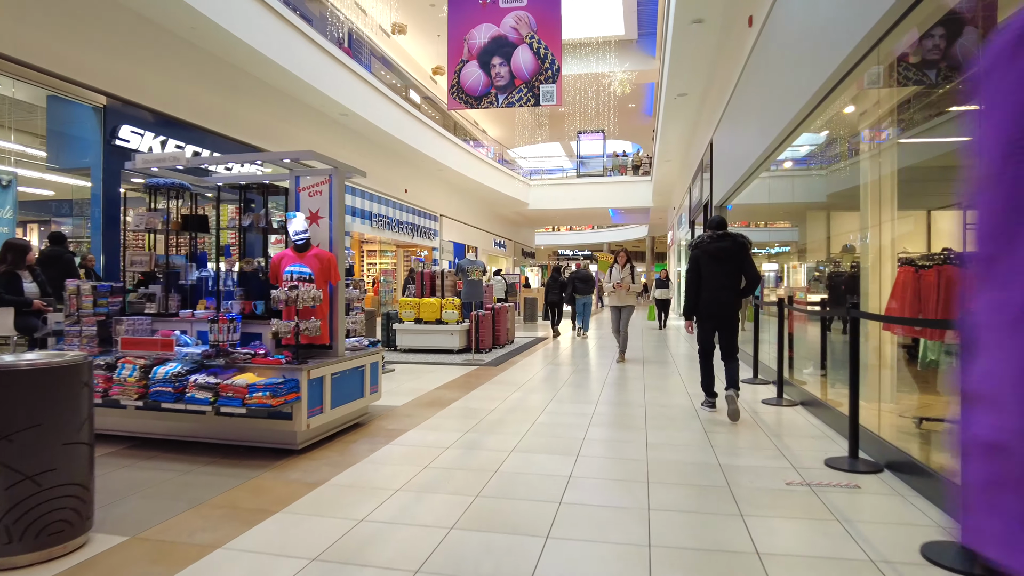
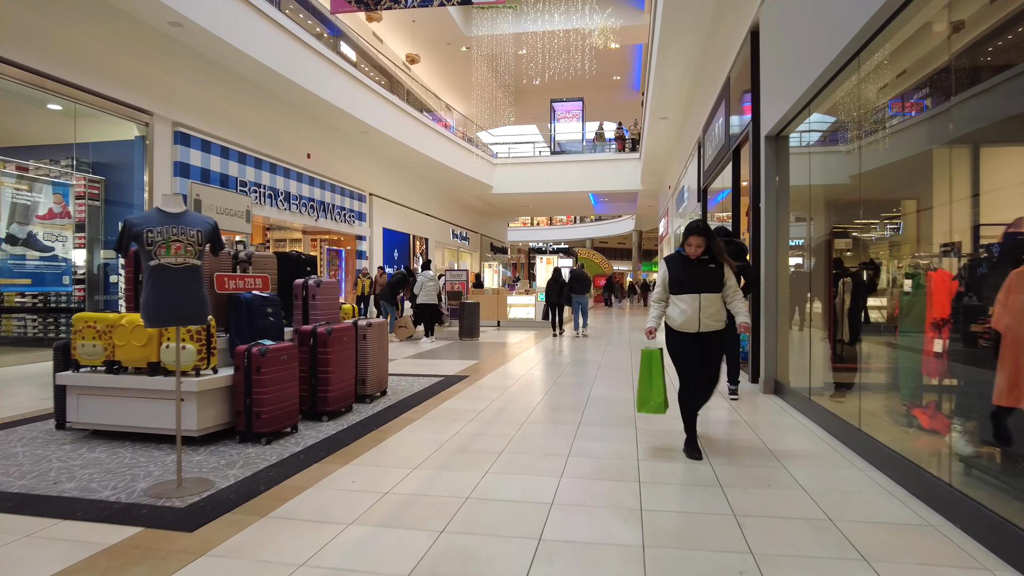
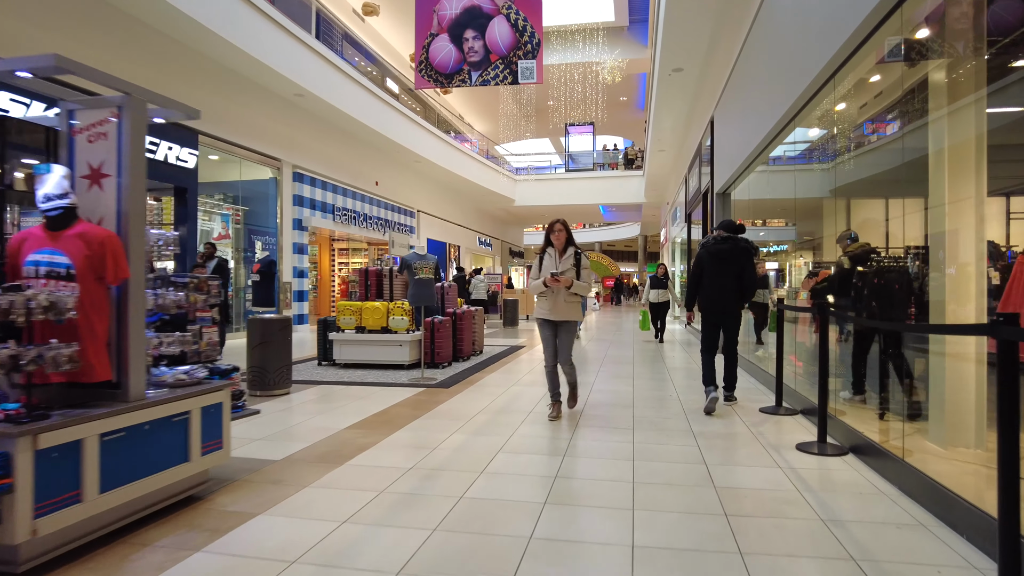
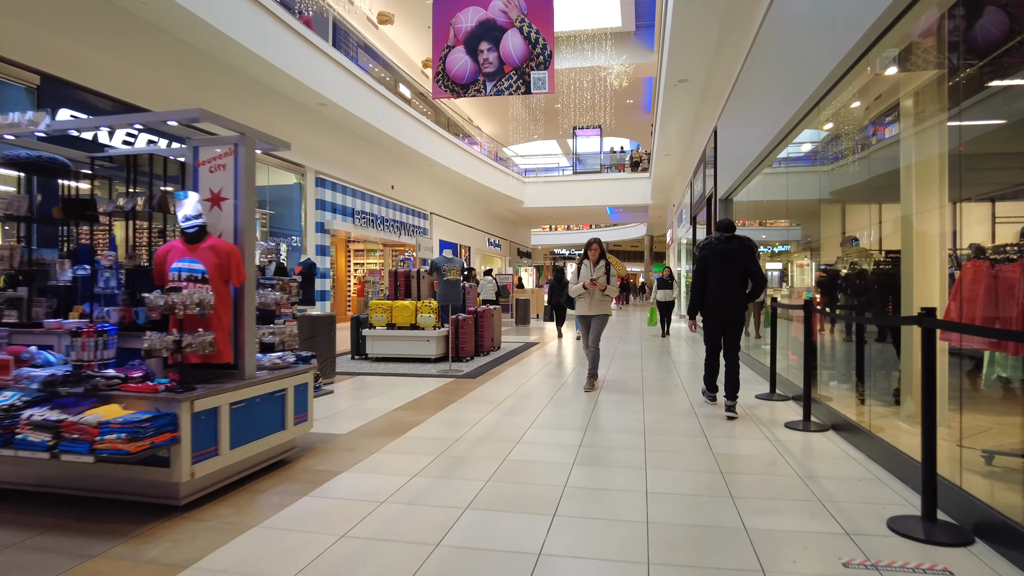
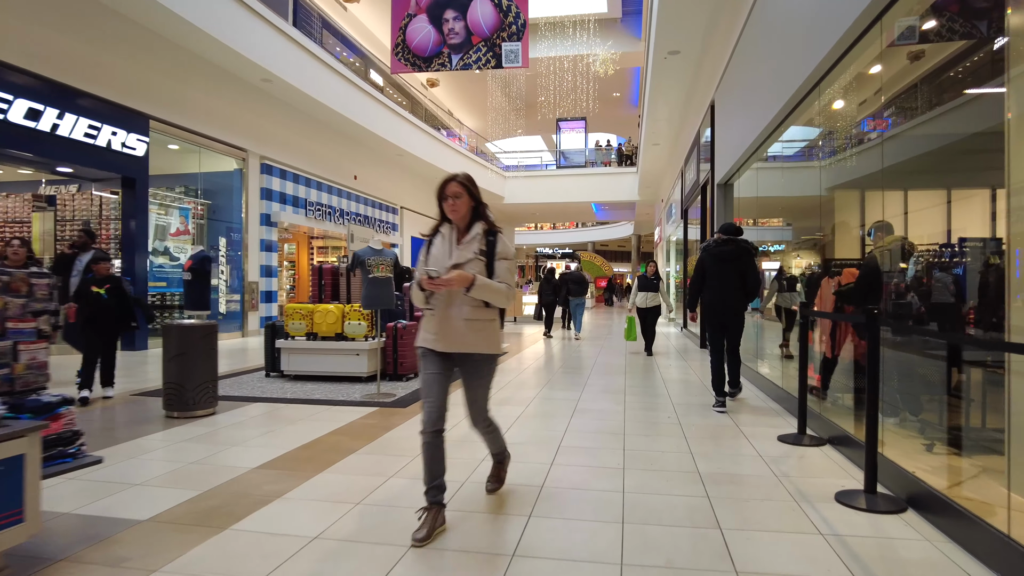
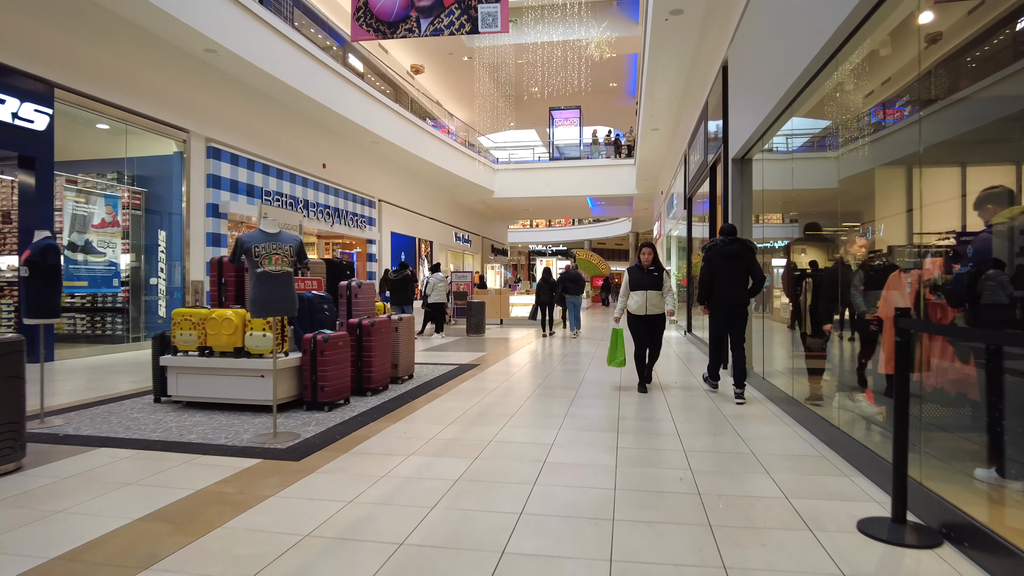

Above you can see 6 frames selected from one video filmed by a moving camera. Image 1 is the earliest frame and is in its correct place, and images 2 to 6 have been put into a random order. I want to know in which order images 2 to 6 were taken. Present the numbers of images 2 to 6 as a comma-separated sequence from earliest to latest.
4, 3, 5, 6, 2
